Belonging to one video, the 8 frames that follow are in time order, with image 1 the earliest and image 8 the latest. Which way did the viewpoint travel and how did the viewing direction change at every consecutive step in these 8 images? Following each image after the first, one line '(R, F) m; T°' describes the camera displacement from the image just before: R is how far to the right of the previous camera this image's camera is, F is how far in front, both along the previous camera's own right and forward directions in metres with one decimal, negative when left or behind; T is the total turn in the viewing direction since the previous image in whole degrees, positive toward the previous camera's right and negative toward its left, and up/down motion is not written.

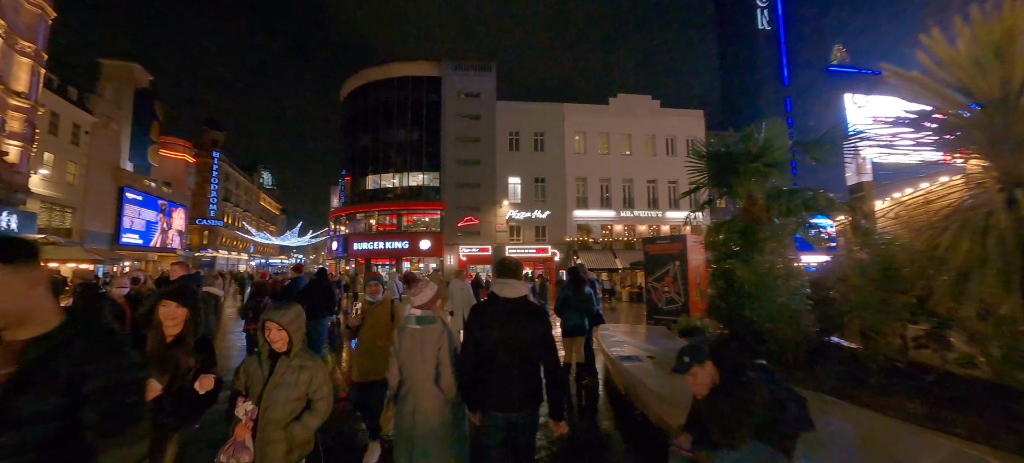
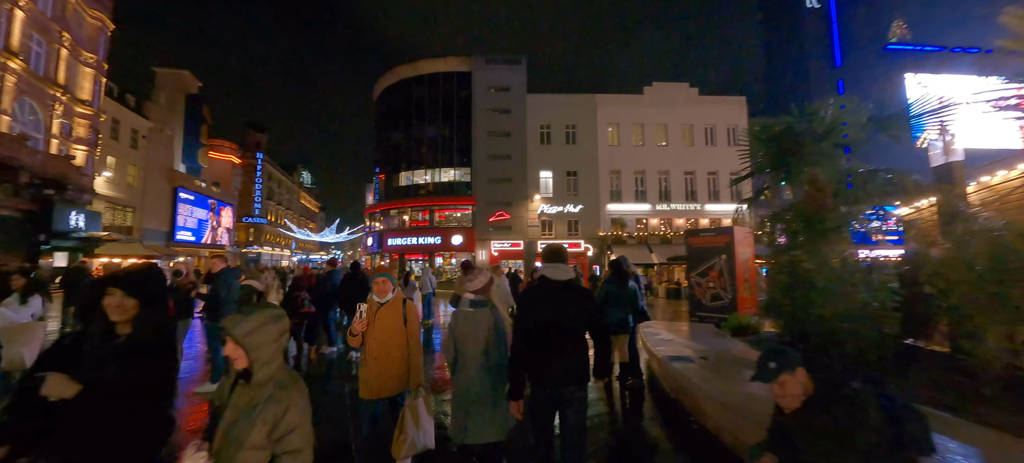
(-0.1, +0.3) m; -4°
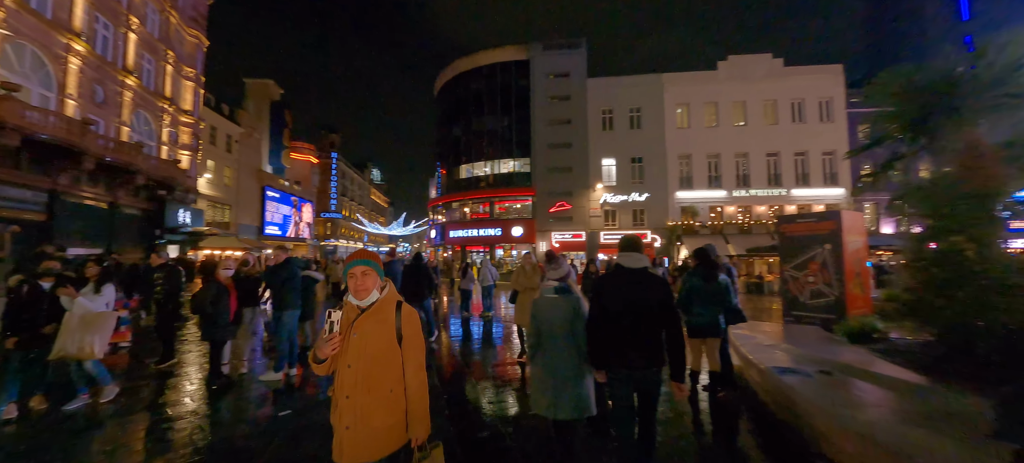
(0.0, +0.5) m; -9°
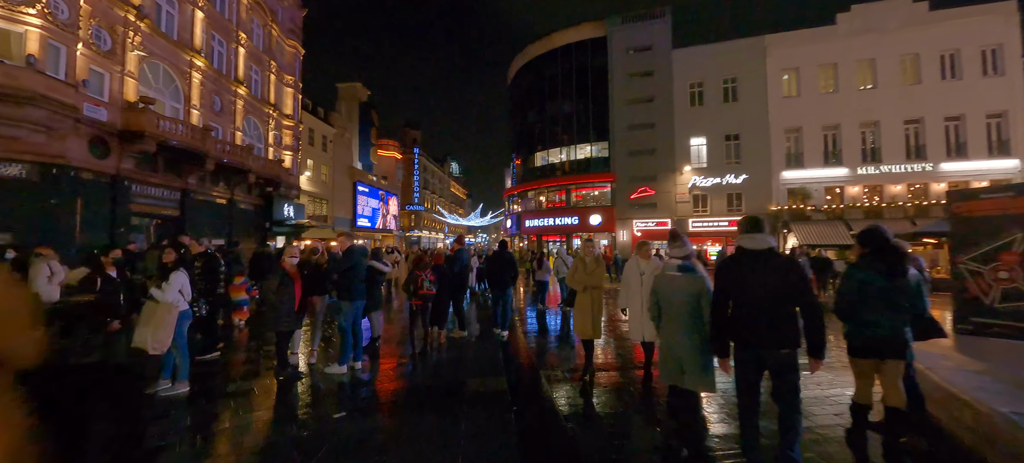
(0.0, +0.7) m; -11°
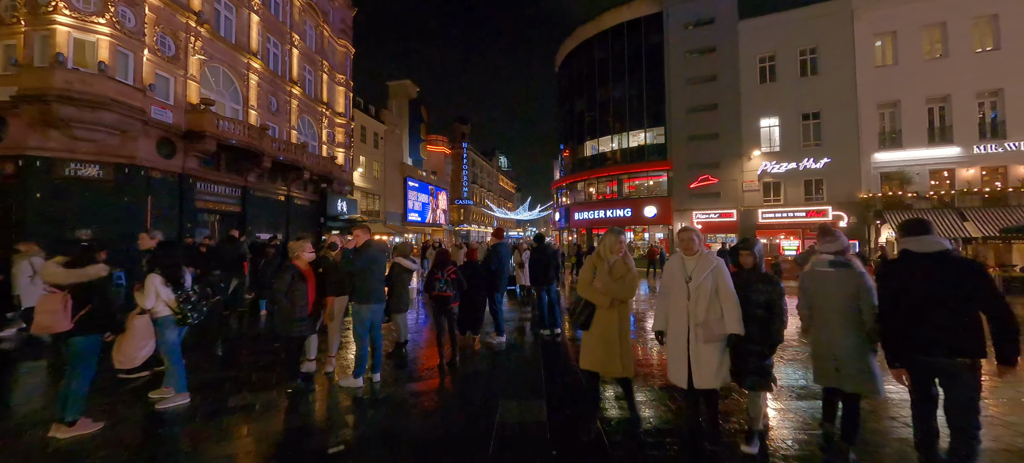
(+0.1, +0.9) m; -7°
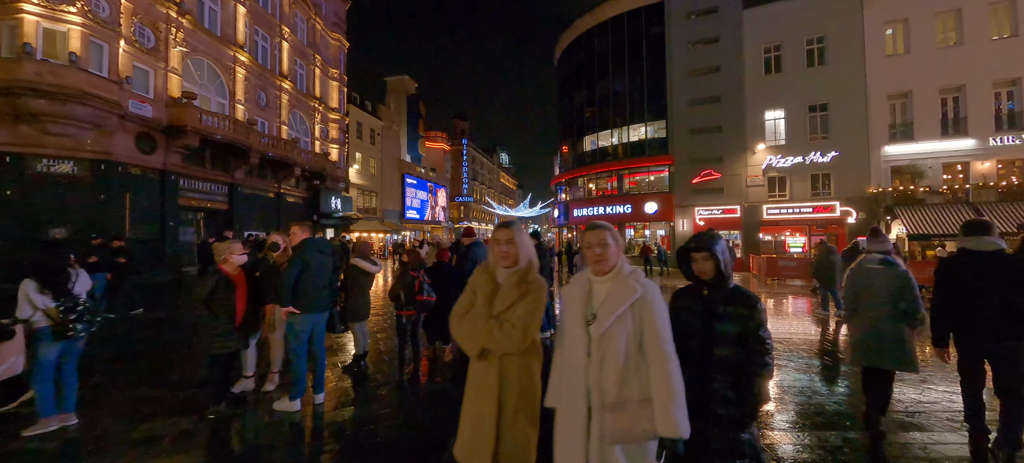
(+0.4, +0.6) m; 0°
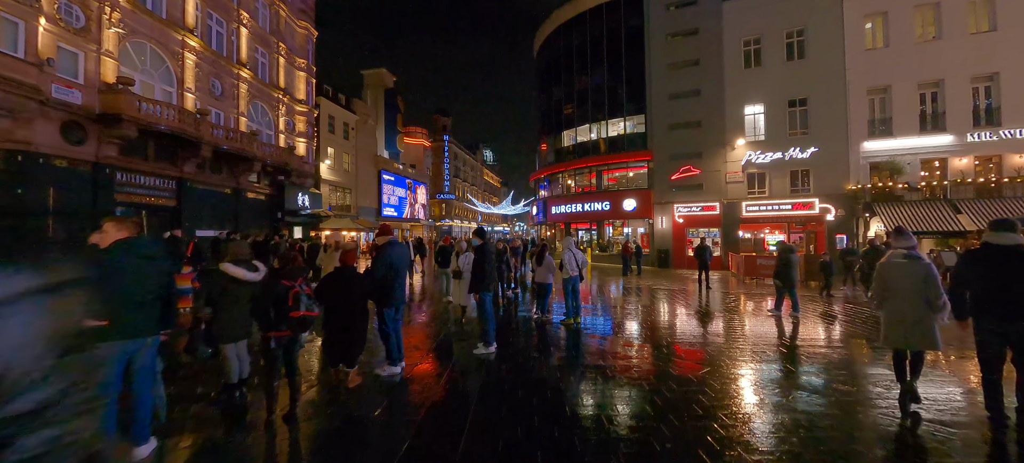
(+0.7, +0.9) m; +2°
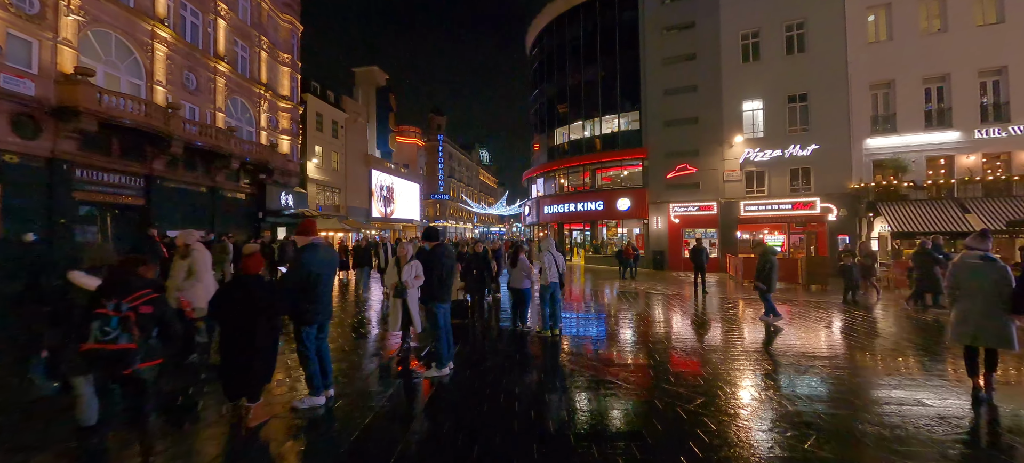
(+0.4, +0.8) m; 0°
